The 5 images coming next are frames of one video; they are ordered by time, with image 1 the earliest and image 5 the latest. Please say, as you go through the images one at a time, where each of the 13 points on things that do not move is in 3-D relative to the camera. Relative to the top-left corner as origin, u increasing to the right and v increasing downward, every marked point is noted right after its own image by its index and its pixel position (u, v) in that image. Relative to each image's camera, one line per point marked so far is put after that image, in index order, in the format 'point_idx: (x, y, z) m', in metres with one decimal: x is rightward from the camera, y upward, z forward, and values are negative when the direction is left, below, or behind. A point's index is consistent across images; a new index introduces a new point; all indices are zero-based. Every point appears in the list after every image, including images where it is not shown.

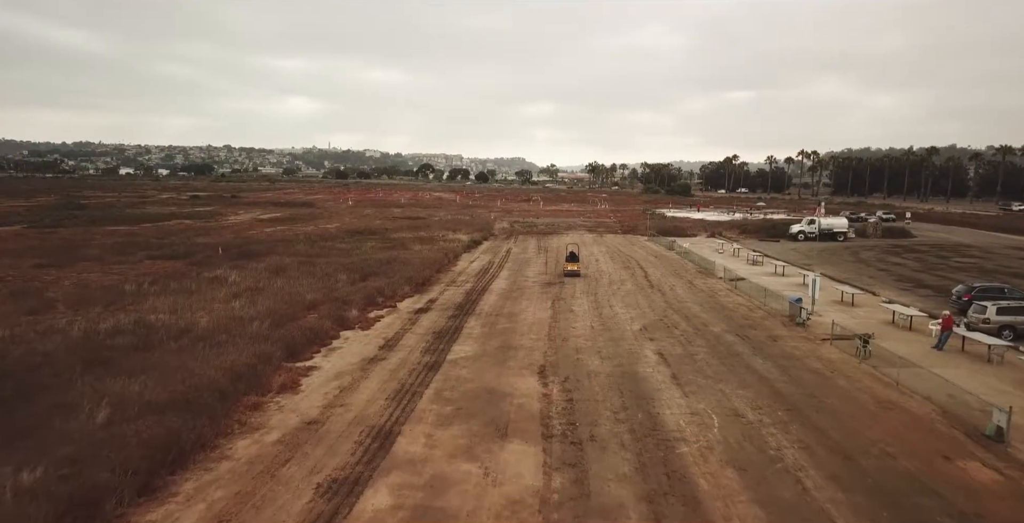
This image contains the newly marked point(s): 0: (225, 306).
0: (-9.3, -1.5, +18.4) m
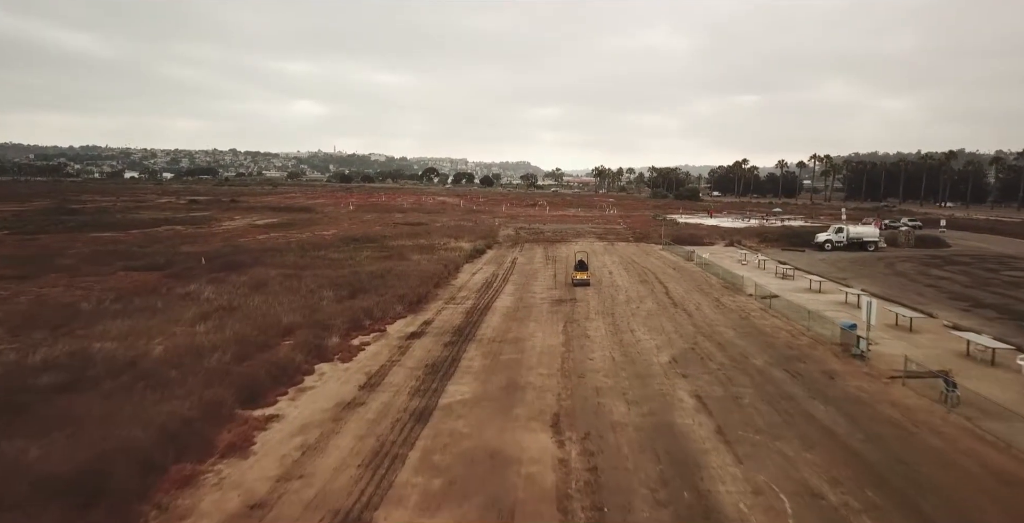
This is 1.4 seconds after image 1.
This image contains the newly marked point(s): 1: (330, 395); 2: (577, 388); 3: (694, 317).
0: (-9.2, -2.0, +16.0) m
1: (-3.9, -2.8, +12.1) m
2: (+1.5, -2.8, +12.6) m
3: (+6.2, -1.9, +19.3) m
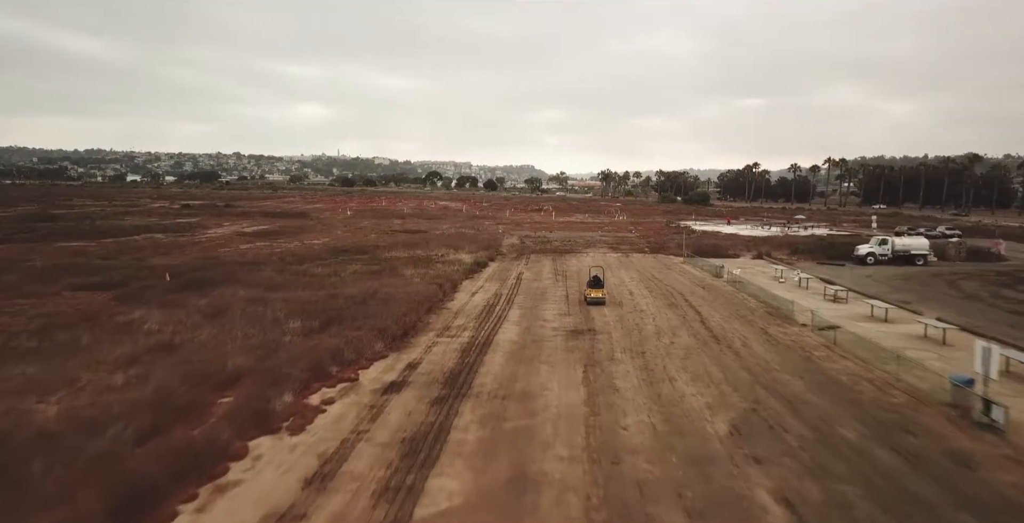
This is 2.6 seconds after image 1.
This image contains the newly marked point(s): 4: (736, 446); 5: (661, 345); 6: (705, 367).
0: (-9.0, -2.6, +12.4) m
1: (-3.8, -3.5, +8.4) m
2: (+1.6, -3.5, +8.9) m
3: (+6.4, -2.6, +15.6) m
4: (+4.0, -3.3, +10.2) m
5: (+4.3, -2.4, +16.5) m
6: (+5.0, -2.7, +14.6) m
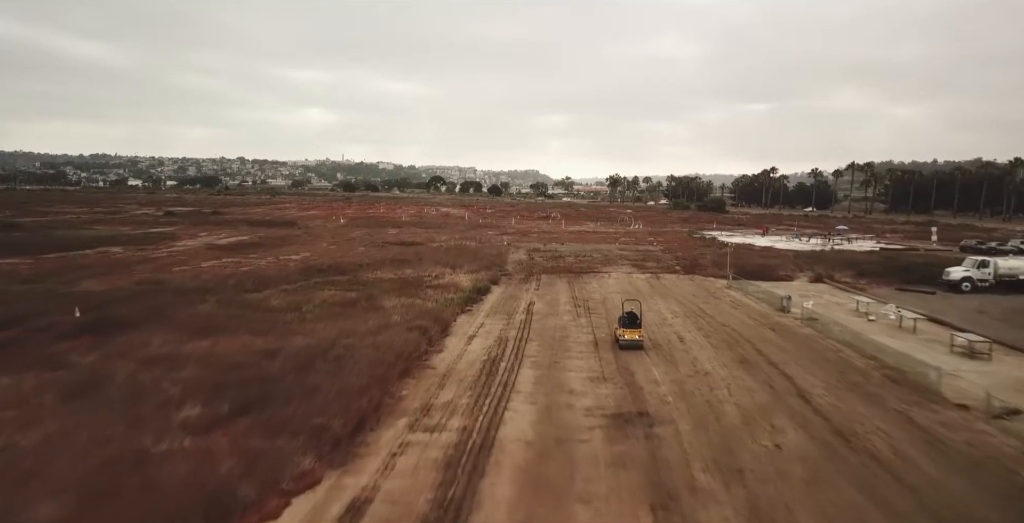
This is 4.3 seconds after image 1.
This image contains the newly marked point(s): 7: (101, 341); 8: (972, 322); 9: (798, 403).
0: (-8.8, -3.6, +6.4) m
1: (-3.6, -4.5, +2.4) m
2: (+1.8, -4.5, +2.8) m
3: (+6.6, -3.6, +9.4) m
4: (+4.2, -4.3, +4.1) m
5: (+4.6, -3.5, +10.4) m
6: (+5.2, -3.8, +8.5) m
7: (-12.1, -2.3, +16.8) m
8: (+16.1, -2.2, +19.9) m
9: (+6.4, -3.2, +12.7) m
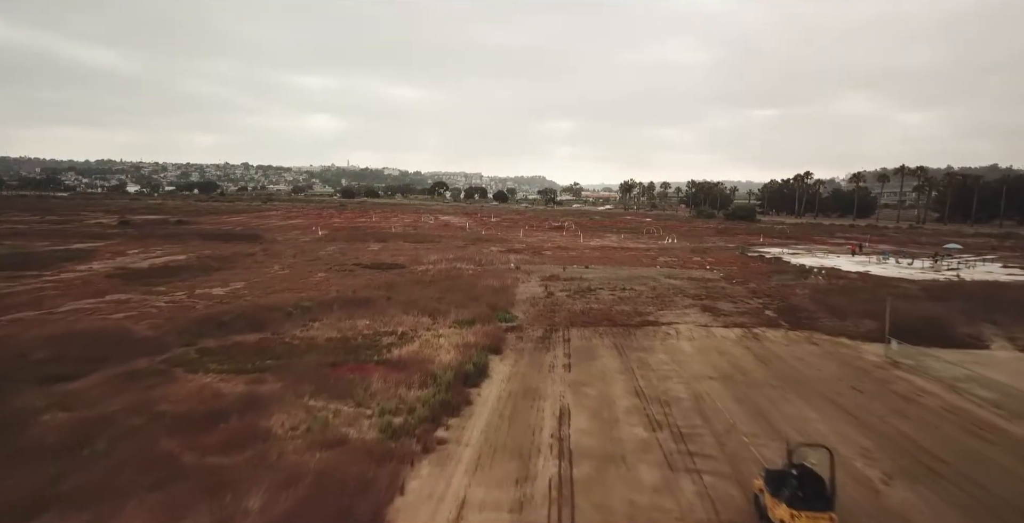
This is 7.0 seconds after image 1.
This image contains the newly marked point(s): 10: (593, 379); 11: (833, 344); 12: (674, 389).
0: (-8.6, -5.1, -5.1) m
1: (-3.5, -5.9, -9.2) m
2: (+1.9, -5.9, -8.8) m
3: (+6.8, -5.1, -2.2) m
4: (+4.4, -5.8, -7.6) m
5: (+4.8, -5.0, -1.3) m
6: (+5.4, -5.2, -3.2) m
7: (-11.9, -3.9, +5.3) m
8: (+16.4, -3.8, +8.1) m
9: (+6.6, -4.7, +1.0) m
10: (+2.2, -3.1, +15.1) m
11: (+10.6, -2.6, +18.4) m
12: (+4.2, -3.2, +14.4) m
